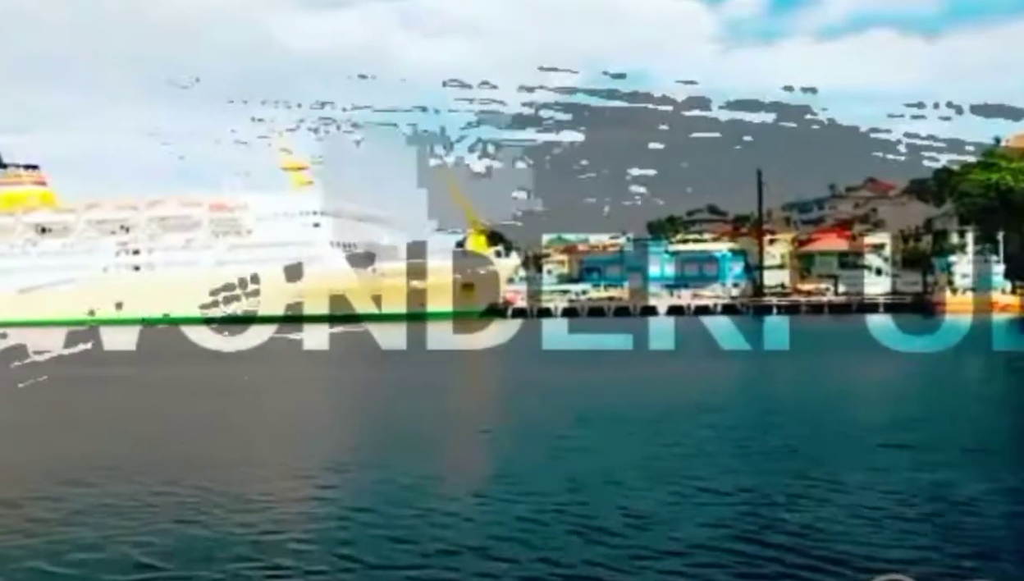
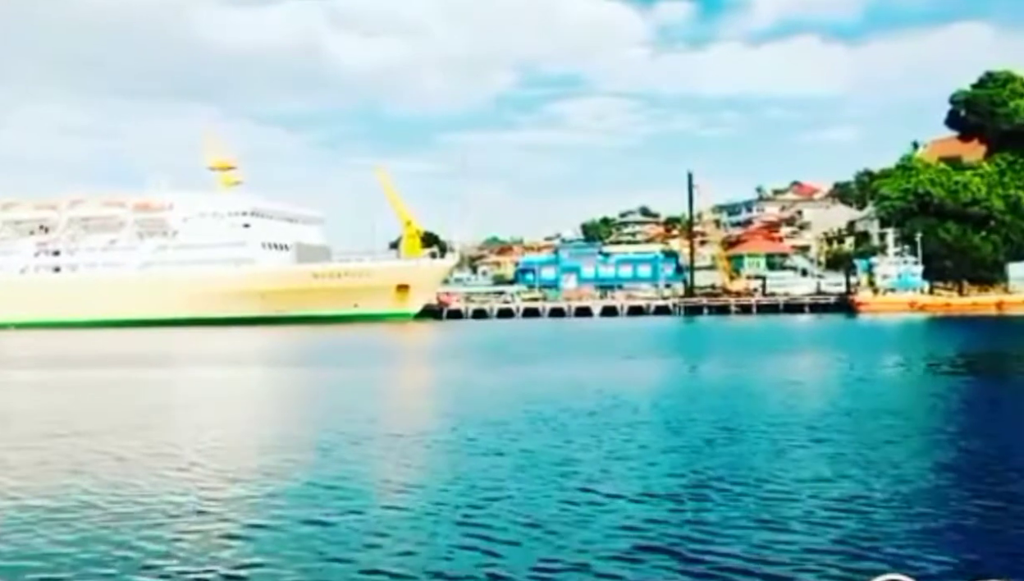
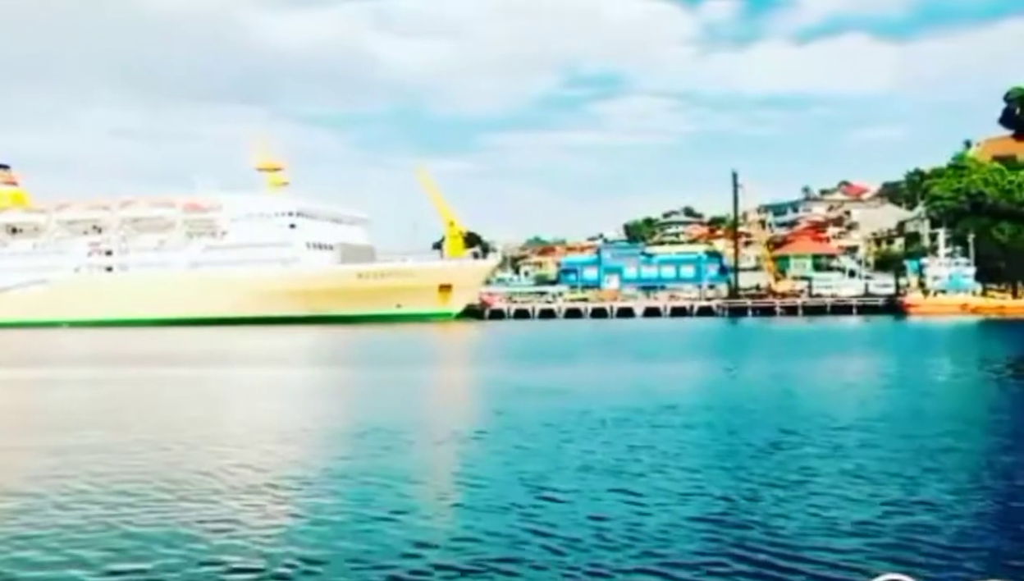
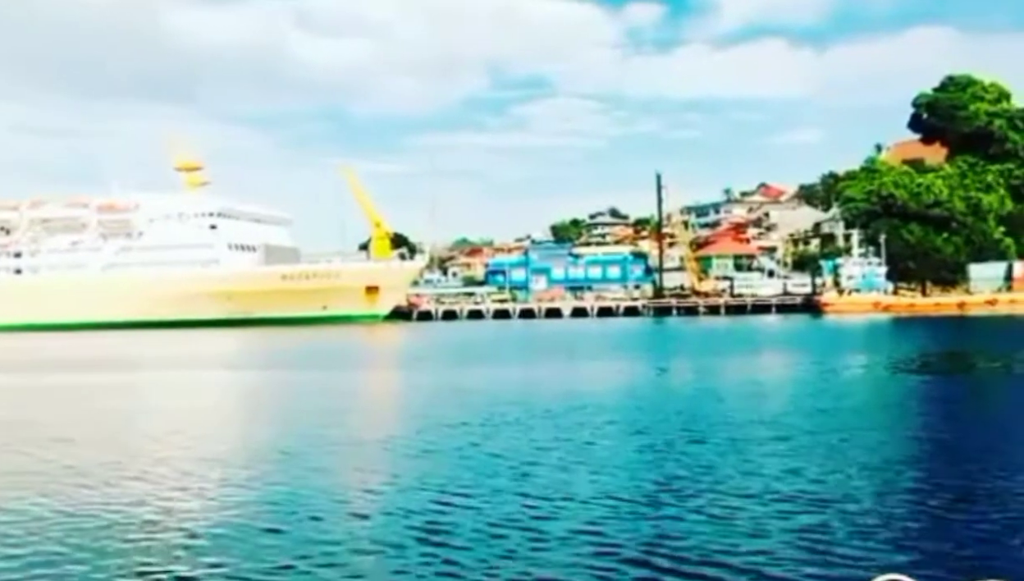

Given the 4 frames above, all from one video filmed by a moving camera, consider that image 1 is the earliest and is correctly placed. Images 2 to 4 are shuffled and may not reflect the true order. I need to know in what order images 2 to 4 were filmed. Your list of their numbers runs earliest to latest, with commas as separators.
3, 2, 4
